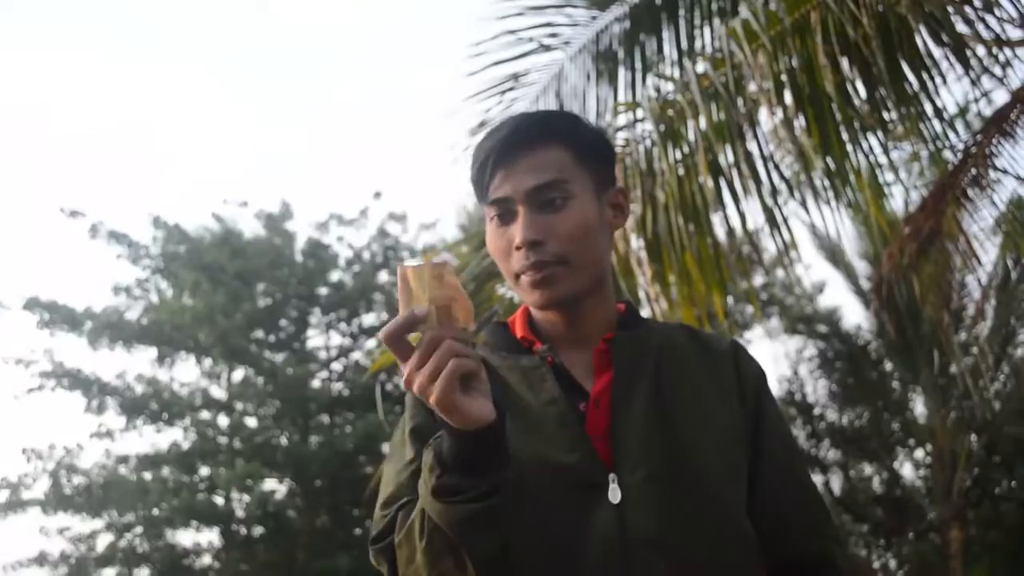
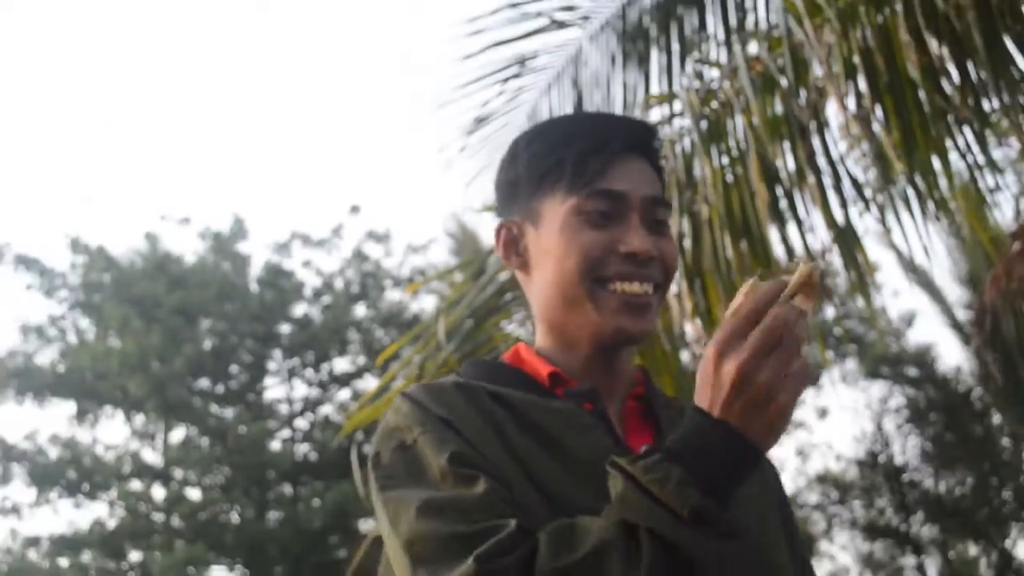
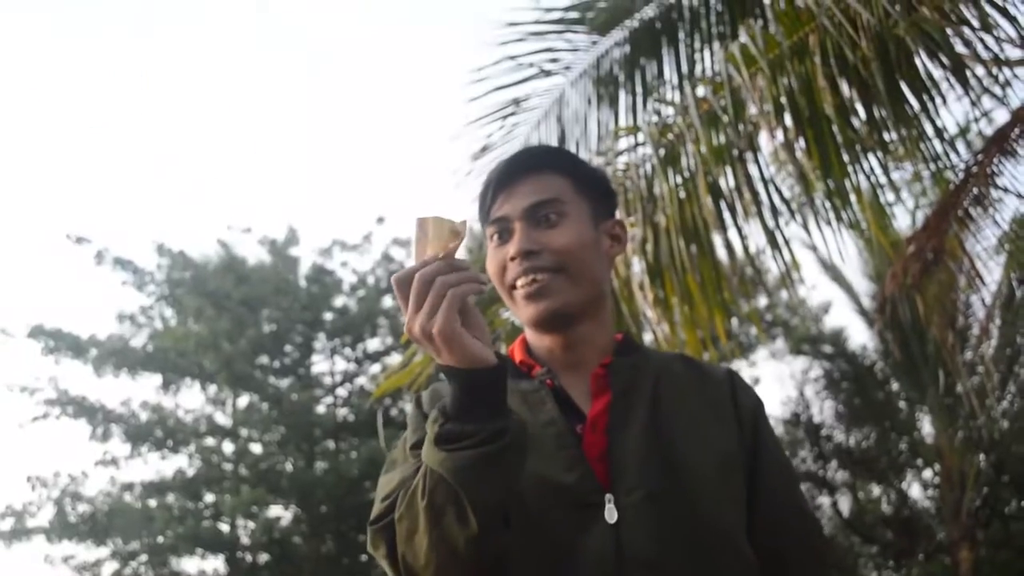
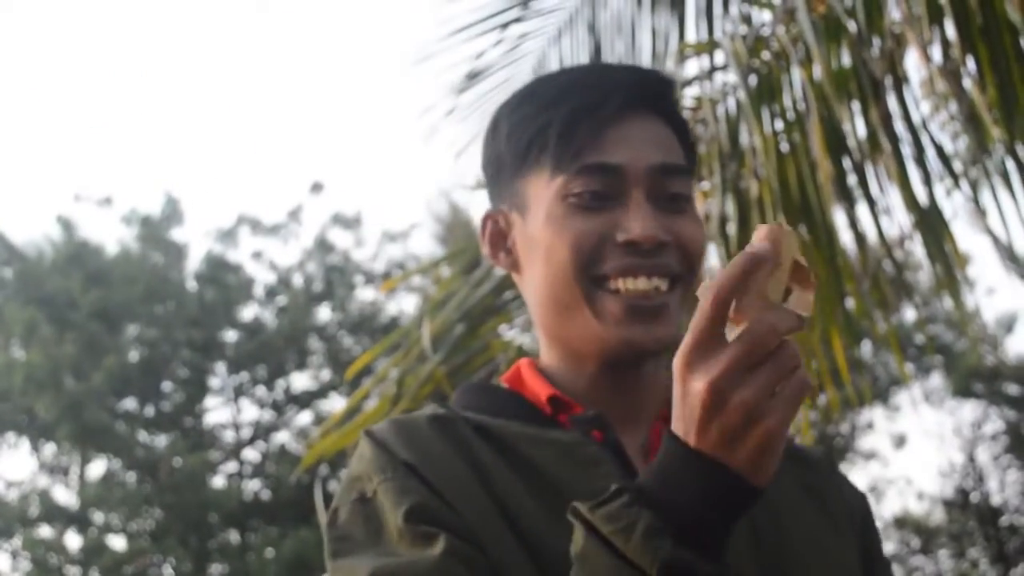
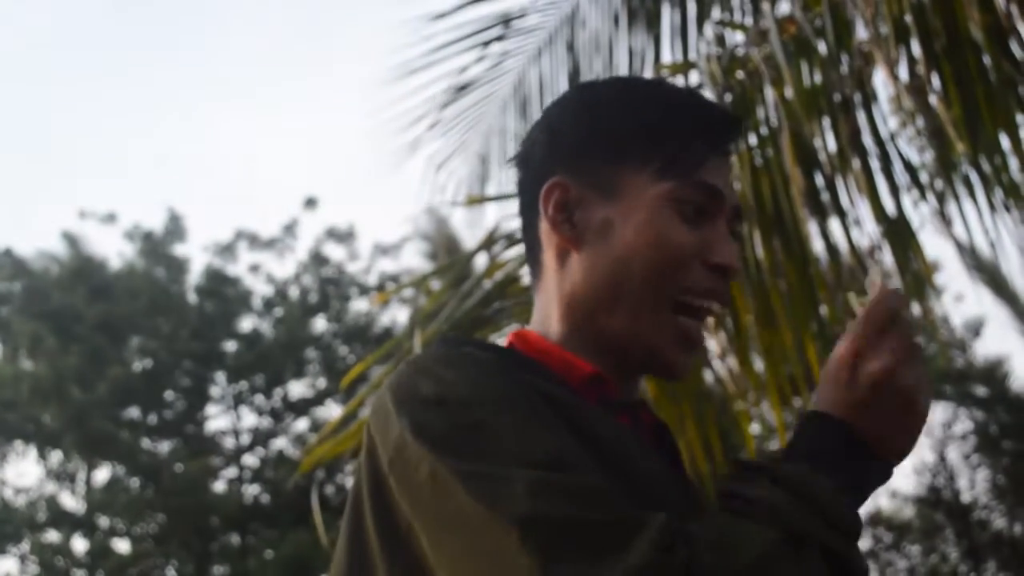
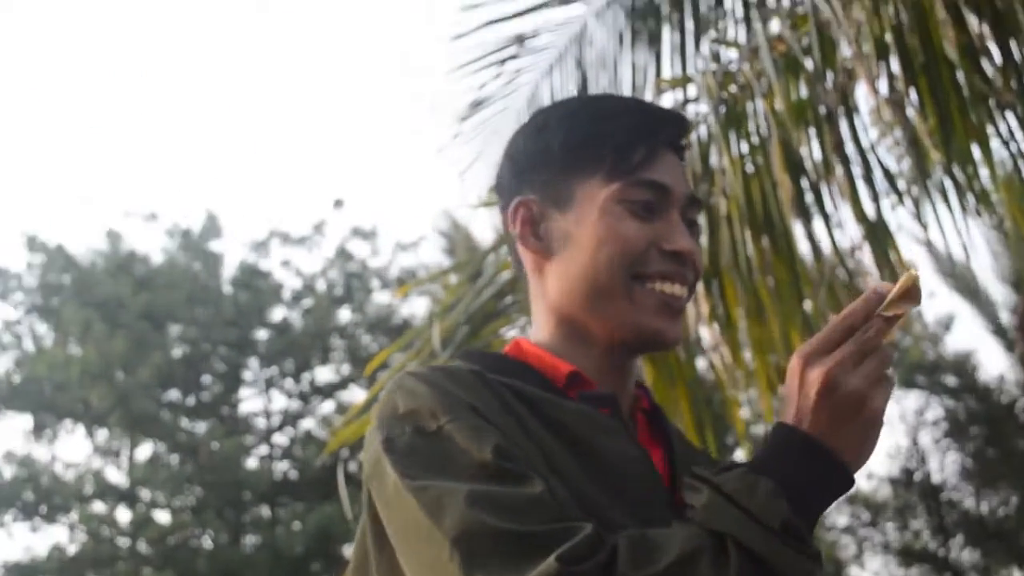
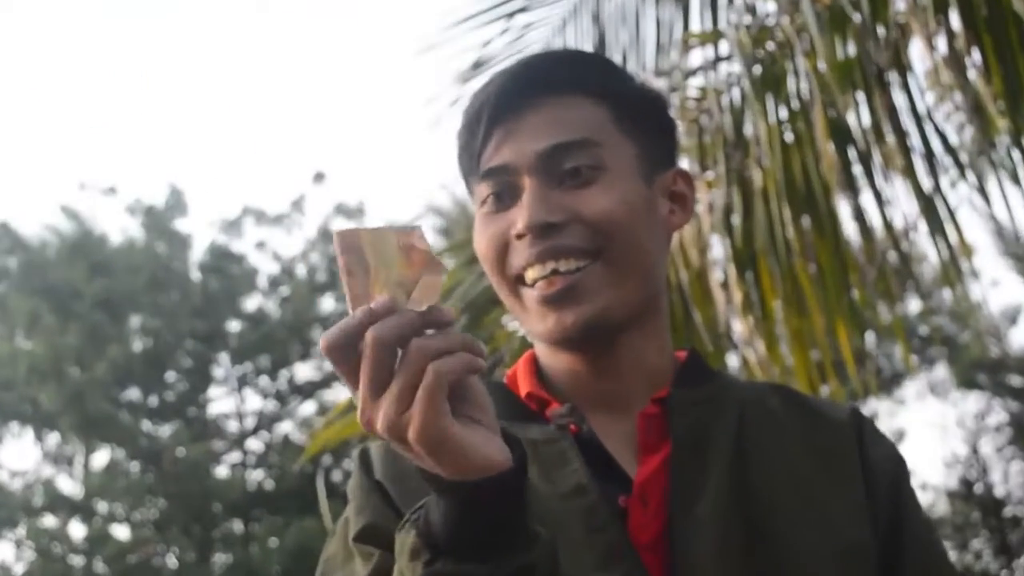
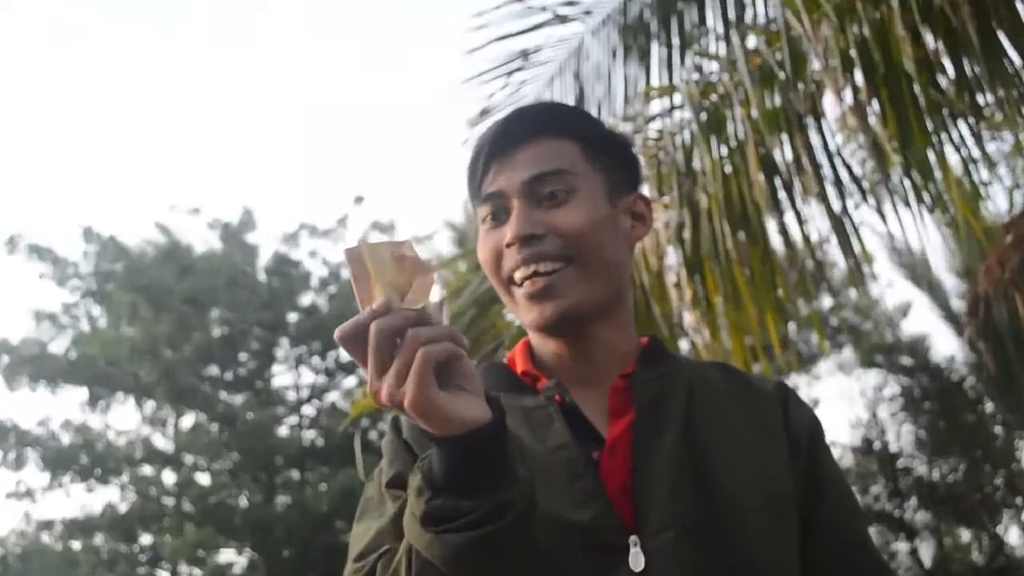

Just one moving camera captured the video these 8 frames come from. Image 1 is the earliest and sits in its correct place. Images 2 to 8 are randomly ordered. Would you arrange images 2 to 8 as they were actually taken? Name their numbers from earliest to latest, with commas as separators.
3, 8, 7, 4, 2, 6, 5
